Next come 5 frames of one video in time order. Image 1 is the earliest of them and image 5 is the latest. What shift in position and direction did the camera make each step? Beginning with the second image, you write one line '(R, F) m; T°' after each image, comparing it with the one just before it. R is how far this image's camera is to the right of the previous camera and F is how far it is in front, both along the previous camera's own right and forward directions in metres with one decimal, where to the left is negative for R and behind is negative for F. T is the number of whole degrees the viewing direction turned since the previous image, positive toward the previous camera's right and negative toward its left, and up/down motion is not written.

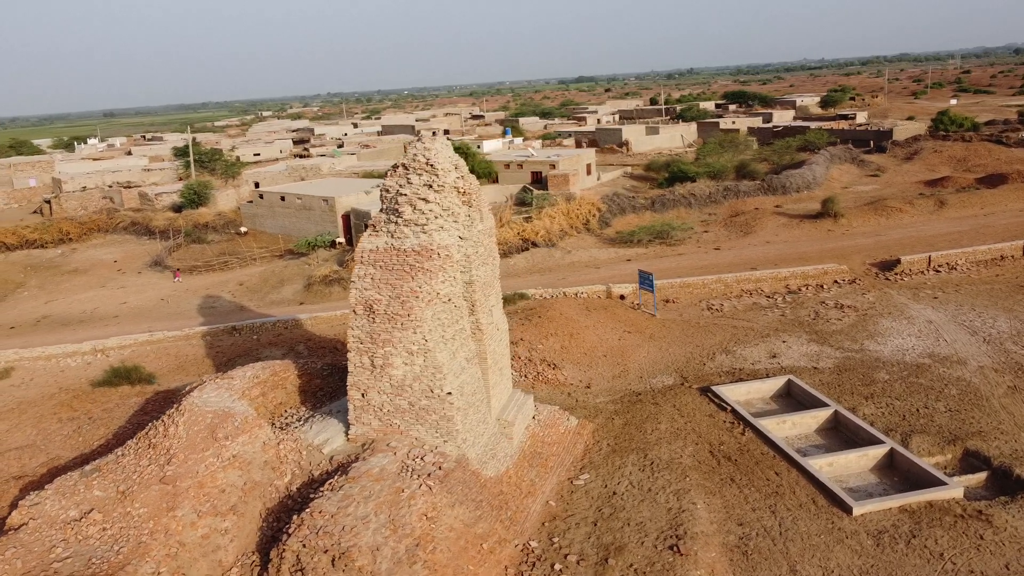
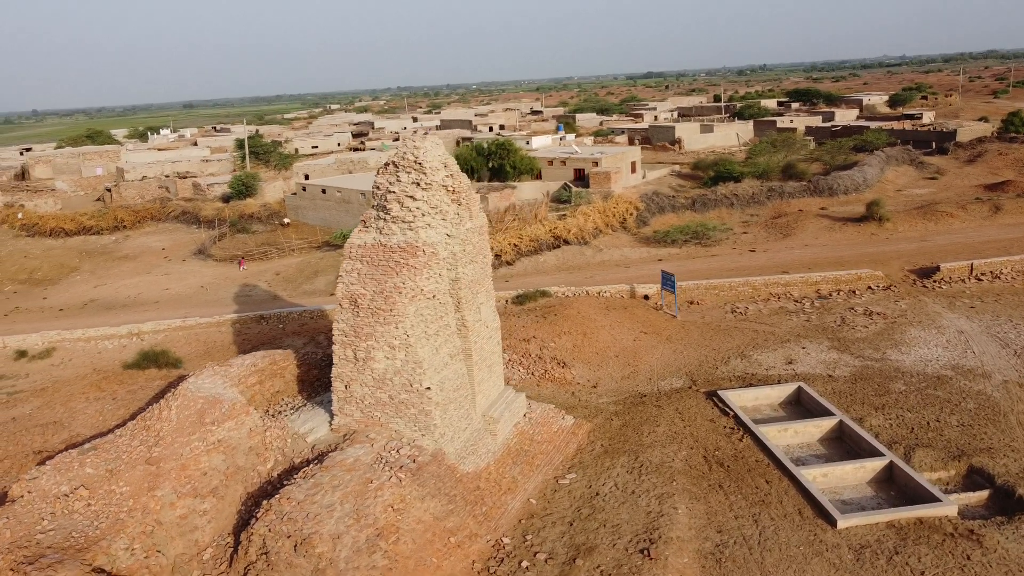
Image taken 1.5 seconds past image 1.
(+0.8, 0.0) m; -5°
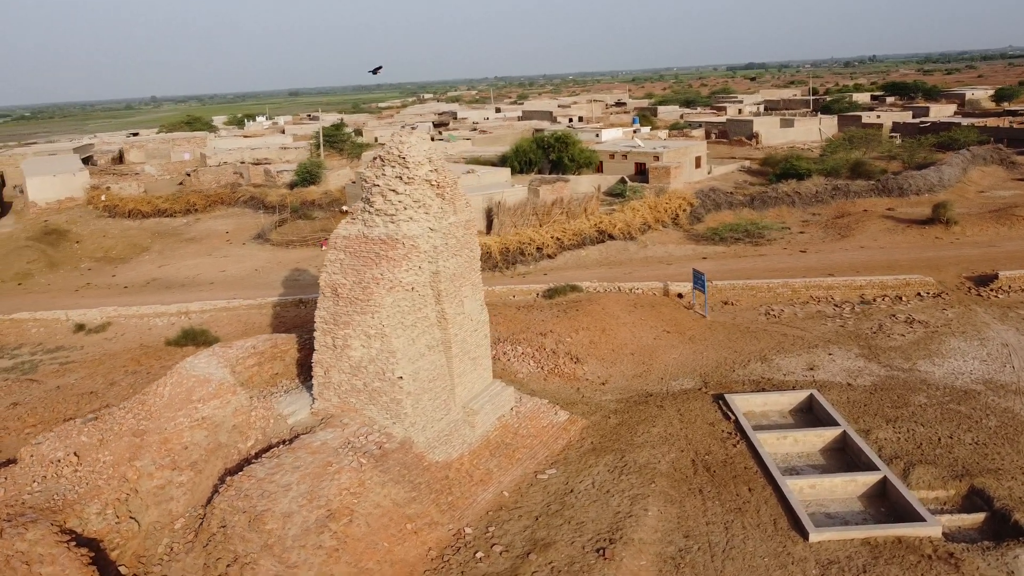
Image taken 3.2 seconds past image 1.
(+1.1, 0.0) m; -6°
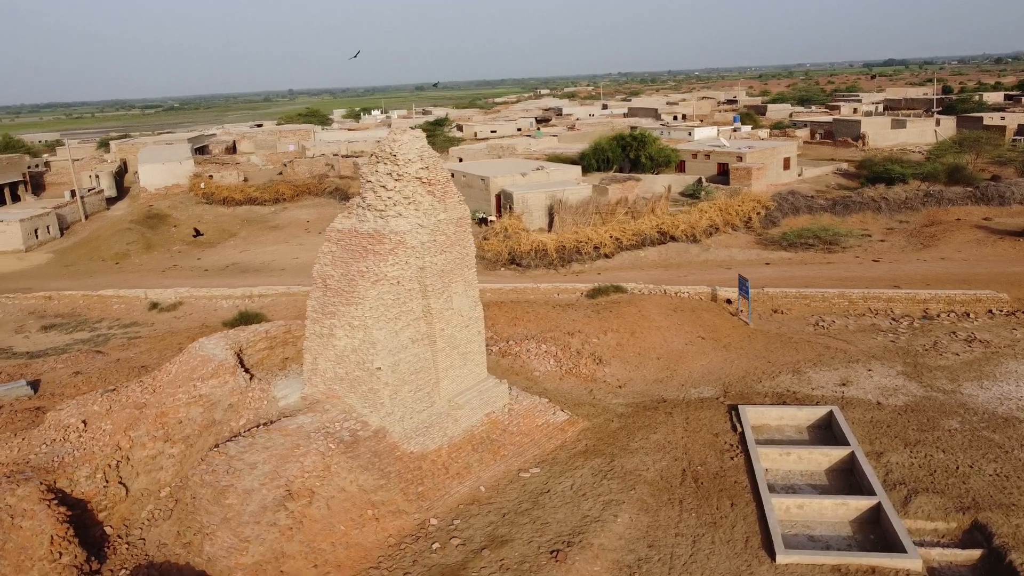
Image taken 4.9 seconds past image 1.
(+1.4, 0.0) m; -8°
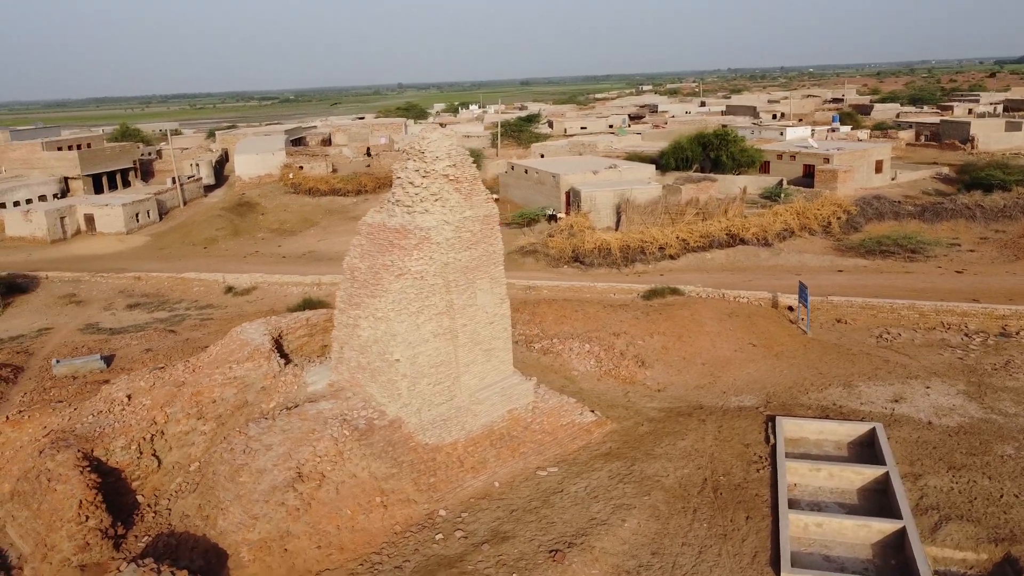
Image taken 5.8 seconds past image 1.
(+0.8, 0.0) m; -7°
